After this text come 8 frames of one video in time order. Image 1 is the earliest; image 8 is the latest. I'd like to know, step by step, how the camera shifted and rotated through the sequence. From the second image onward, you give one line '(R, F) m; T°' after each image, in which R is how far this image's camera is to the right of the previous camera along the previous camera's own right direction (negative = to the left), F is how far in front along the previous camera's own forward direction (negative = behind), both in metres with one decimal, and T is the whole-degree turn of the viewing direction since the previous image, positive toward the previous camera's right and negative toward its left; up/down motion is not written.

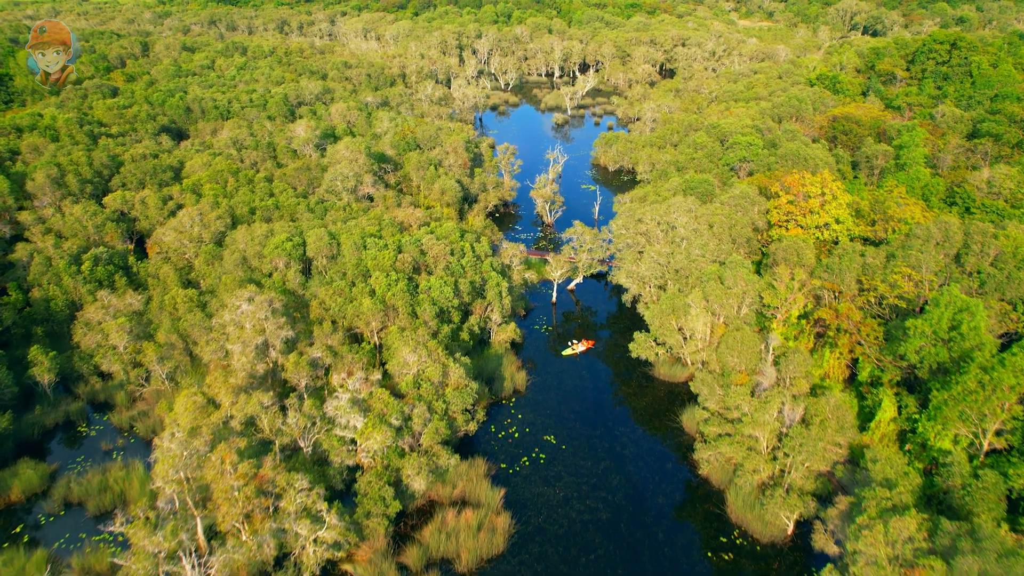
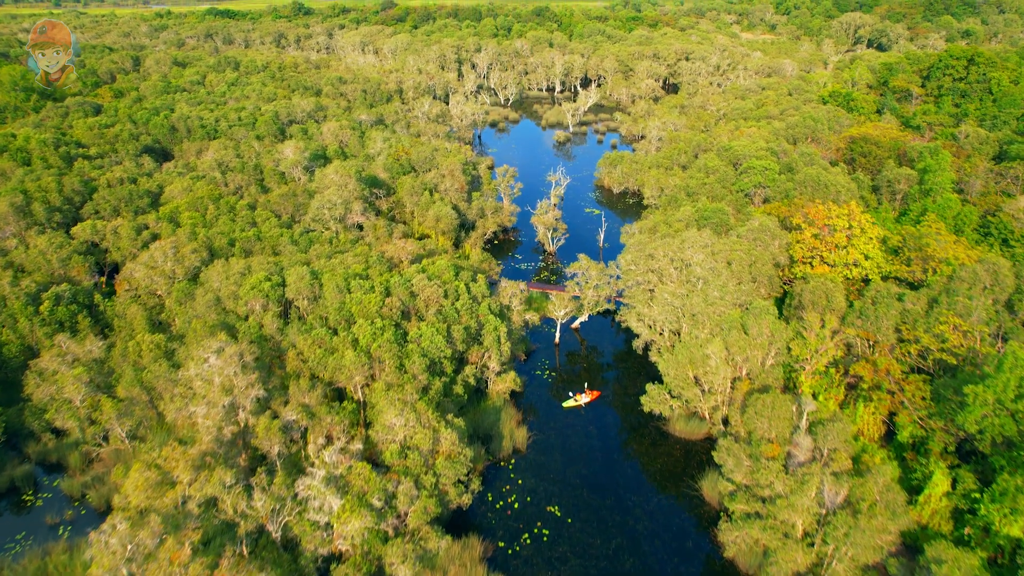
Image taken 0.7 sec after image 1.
(0.0, +3.2) m; 0°
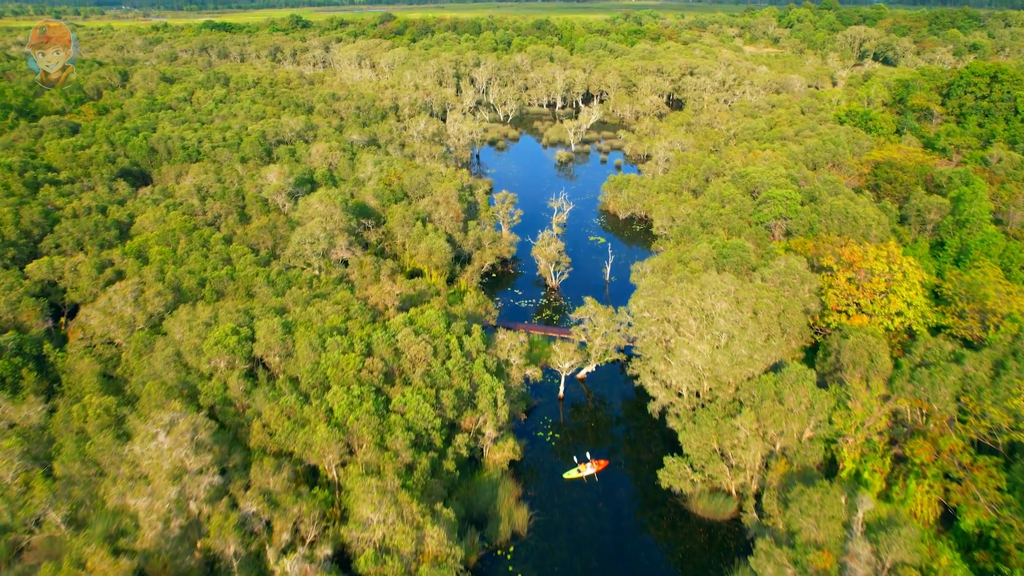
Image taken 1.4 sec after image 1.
(0.0, +3.9) m; 0°
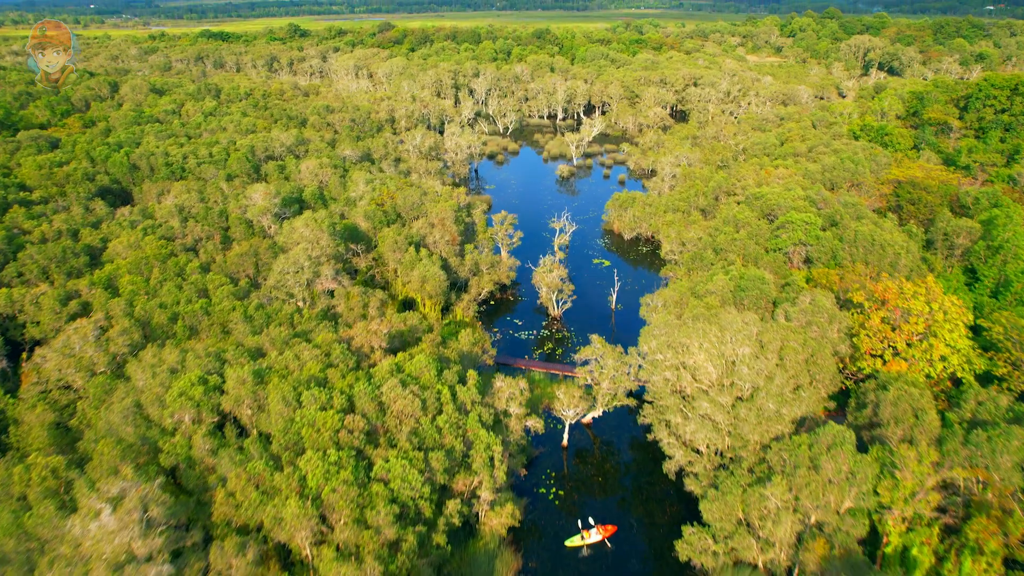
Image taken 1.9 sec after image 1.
(0.0, +3.0) m; 0°
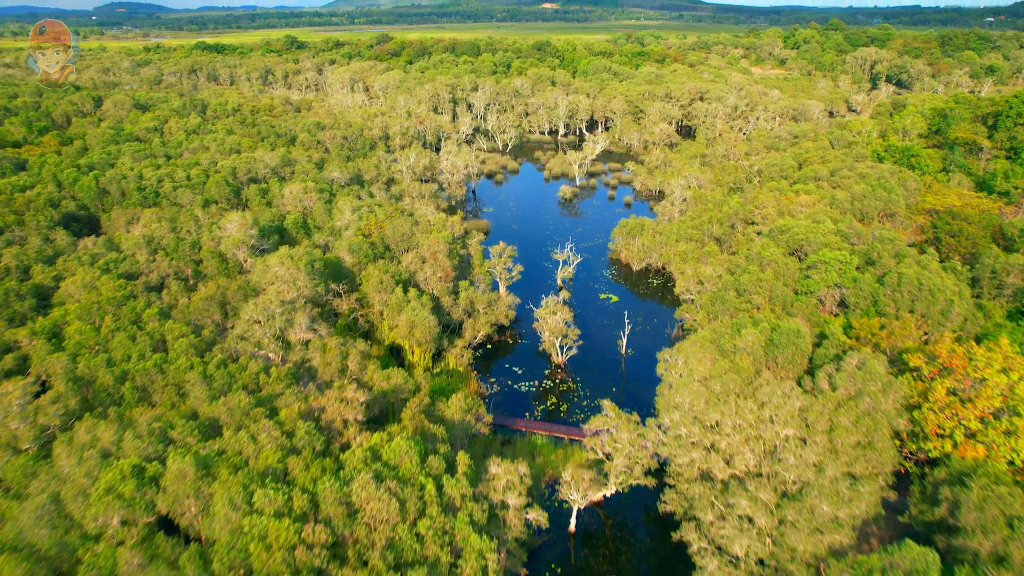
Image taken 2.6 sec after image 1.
(+0.1, +4.4) m; 0°
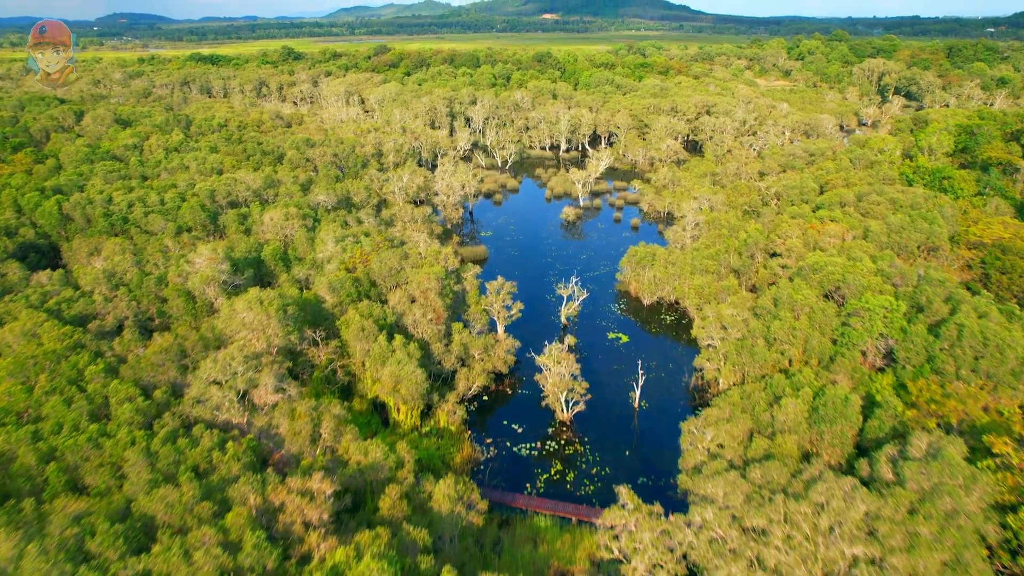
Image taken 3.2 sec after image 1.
(0.0, +4.5) m; 0°
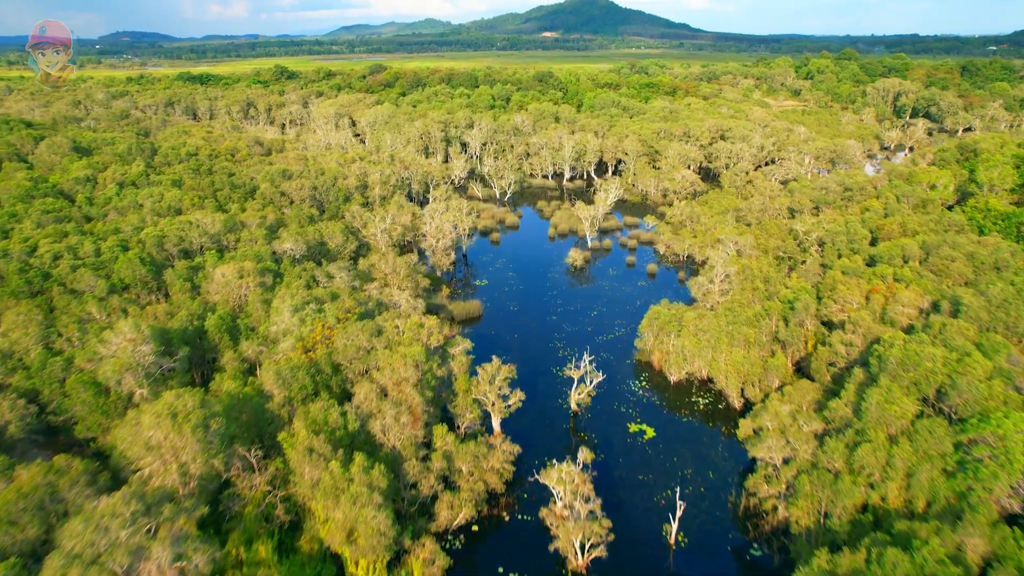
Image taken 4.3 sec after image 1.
(+0.1, +8.5) m; 0°
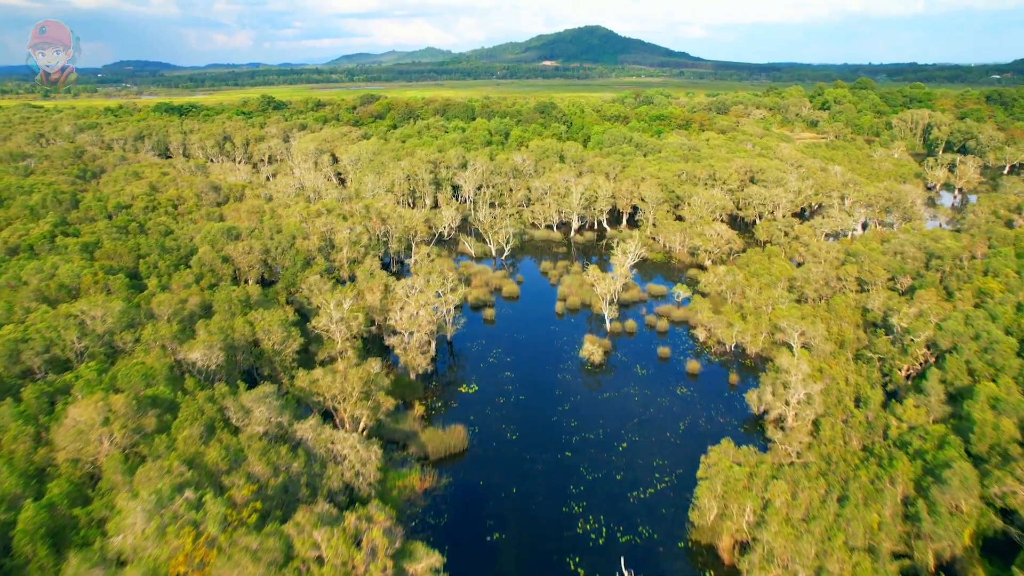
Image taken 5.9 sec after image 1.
(+0.1, +14.0) m; 0°
